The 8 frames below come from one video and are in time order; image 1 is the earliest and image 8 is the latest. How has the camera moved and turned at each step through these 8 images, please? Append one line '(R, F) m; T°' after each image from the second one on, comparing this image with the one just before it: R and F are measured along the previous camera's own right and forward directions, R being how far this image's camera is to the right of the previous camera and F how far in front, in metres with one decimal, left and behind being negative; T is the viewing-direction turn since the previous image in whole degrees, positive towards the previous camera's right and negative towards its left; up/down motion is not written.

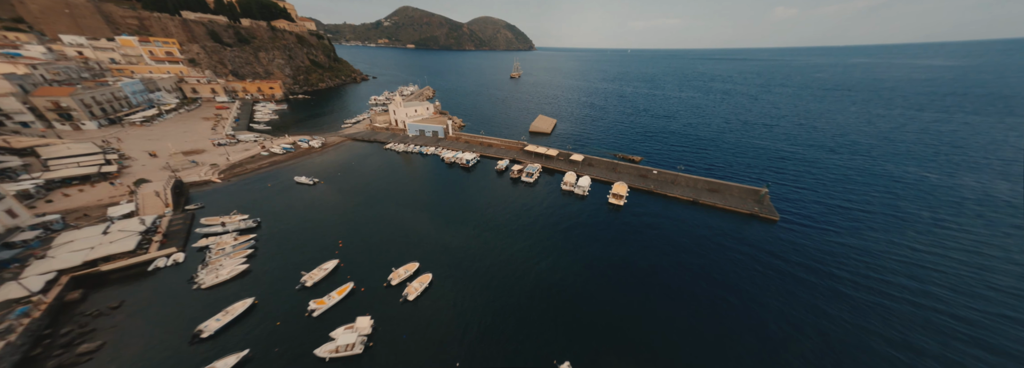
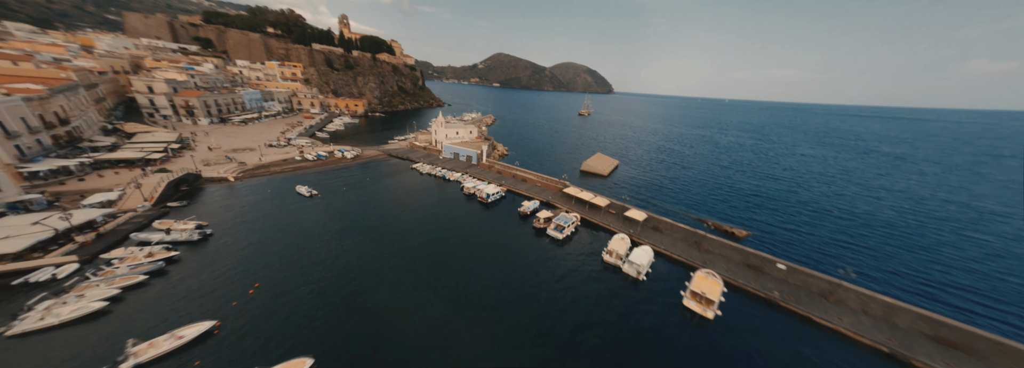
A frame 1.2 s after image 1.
(+3.9, +11.0) m; -14°
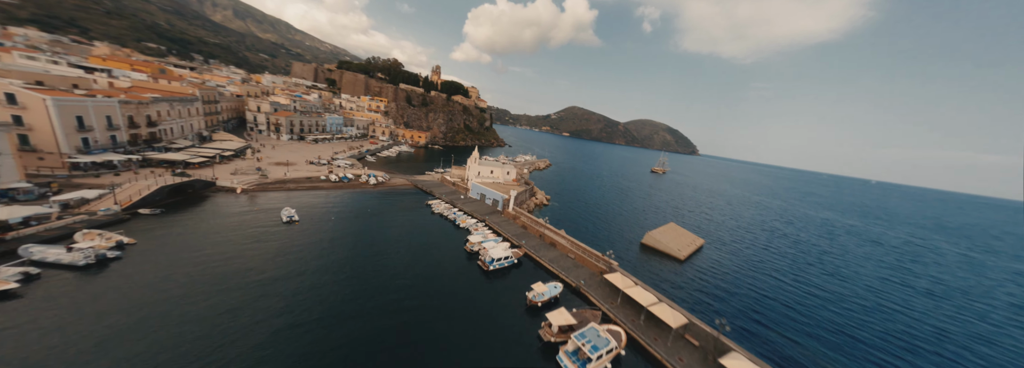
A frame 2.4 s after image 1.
(+3.9, +11.0) m; -14°
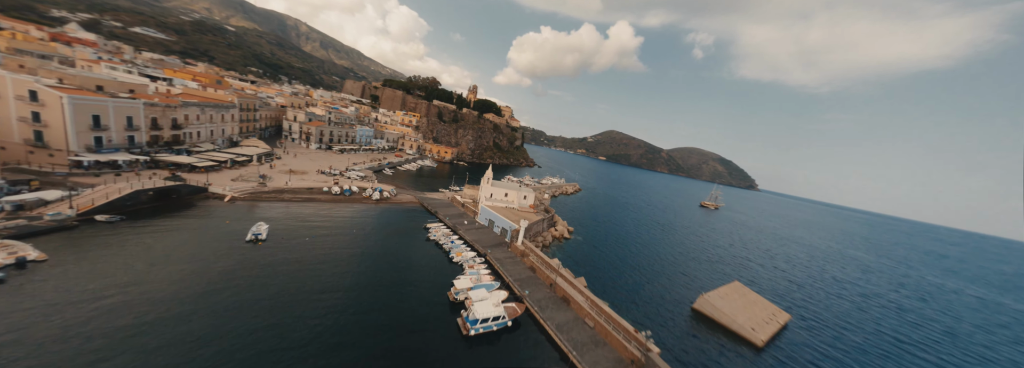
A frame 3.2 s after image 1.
(+2.6, +7.0) m; -7°
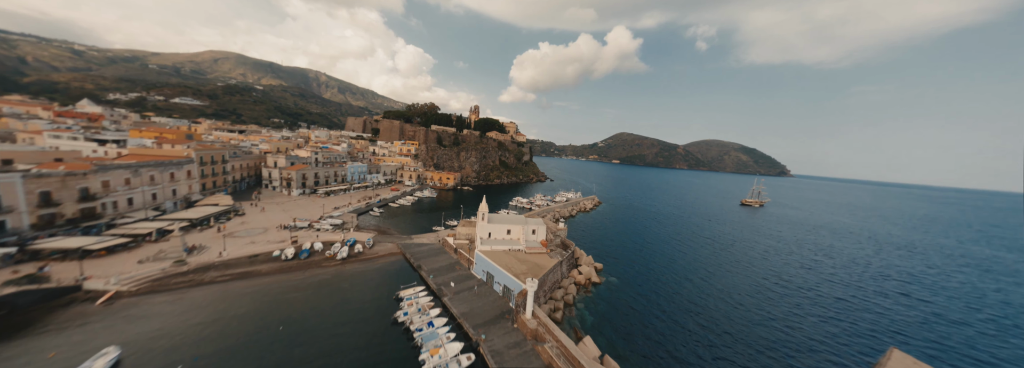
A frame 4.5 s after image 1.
(+2.4, +11.6) m; -3°
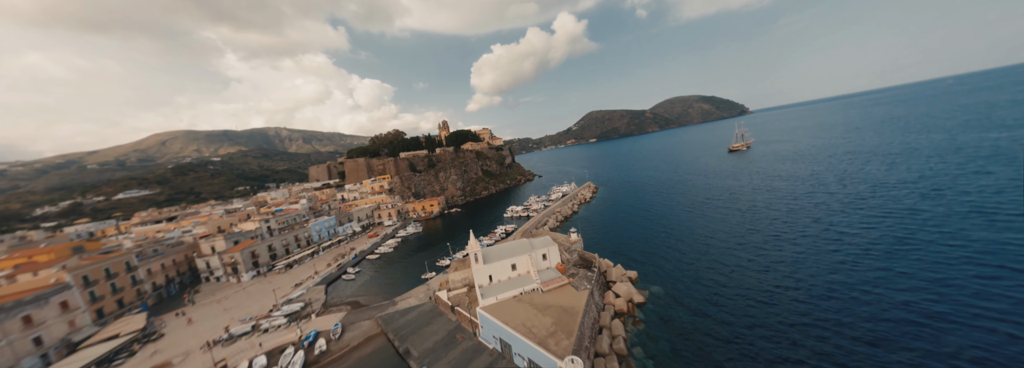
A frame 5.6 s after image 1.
(+0.5, +9.7) m; +3°
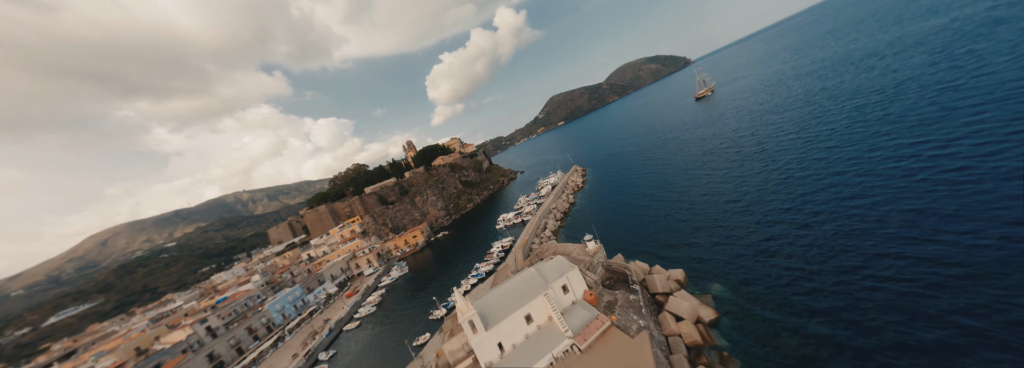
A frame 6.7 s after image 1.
(+0.5, +10.1) m; +4°
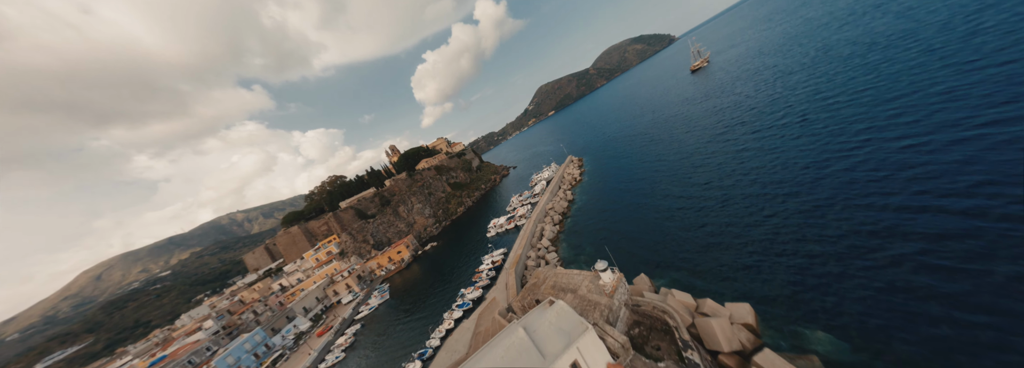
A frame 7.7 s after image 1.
(+2.4, +10.6) m; +1°
